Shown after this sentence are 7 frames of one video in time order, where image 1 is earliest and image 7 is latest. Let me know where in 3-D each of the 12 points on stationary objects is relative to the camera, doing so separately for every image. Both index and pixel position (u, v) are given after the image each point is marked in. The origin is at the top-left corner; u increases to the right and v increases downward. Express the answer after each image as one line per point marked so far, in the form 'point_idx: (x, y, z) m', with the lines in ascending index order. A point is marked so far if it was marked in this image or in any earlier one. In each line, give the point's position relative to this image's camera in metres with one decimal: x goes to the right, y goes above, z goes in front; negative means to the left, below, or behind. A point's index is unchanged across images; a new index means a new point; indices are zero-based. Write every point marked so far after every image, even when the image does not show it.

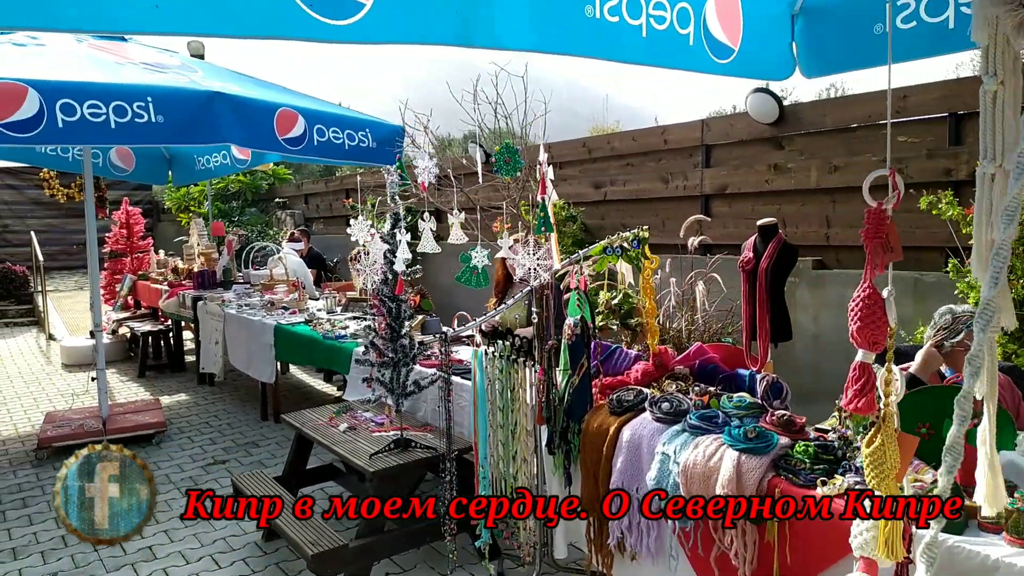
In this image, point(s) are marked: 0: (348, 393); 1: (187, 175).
0: (-0.9, -0.6, +4.1) m
1: (-2.9, +1.0, +6.7) m
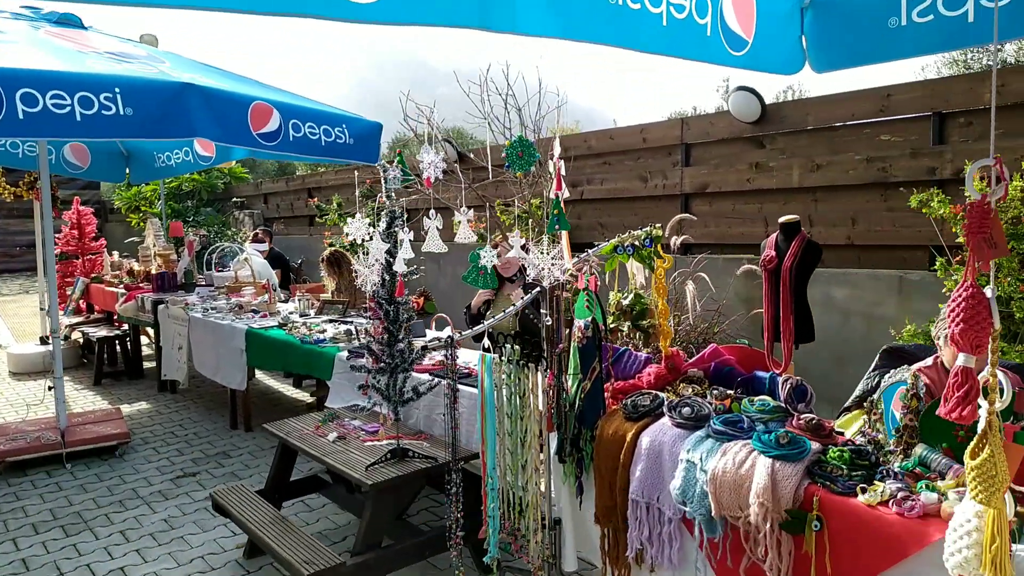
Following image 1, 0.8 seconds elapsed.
0: (-0.9, -0.6, +3.9) m
1: (-3.1, +1.0, +6.3) m
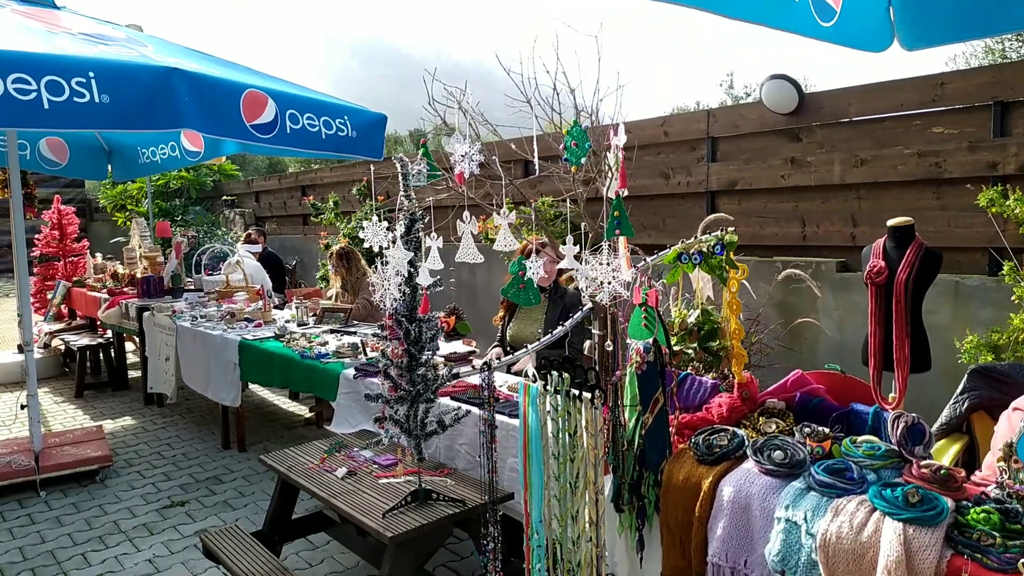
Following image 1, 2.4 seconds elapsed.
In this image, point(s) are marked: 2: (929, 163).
0: (-0.8, -0.6, +3.5) m
1: (-3.0, +0.9, +5.9) m
2: (+2.3, +0.7, +4.2) m
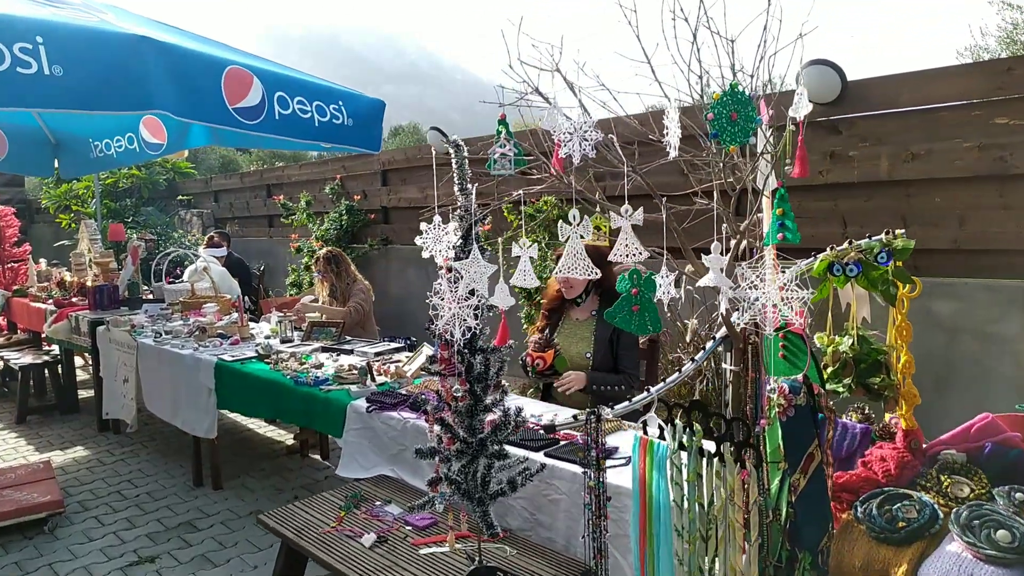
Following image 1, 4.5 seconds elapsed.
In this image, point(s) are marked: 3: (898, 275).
0: (-0.7, -0.7, +2.9) m
1: (-3.0, +0.8, +5.2) m
2: (+2.4, +0.7, +3.8) m
3: (+0.9, 0.0, +1.7) m
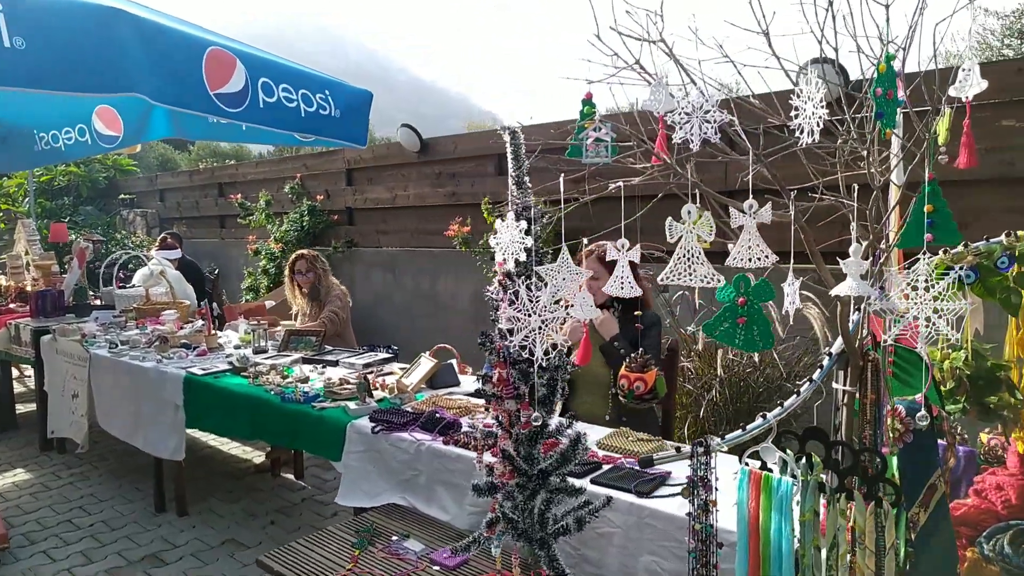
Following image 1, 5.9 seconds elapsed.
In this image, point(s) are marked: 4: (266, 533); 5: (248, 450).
0: (-0.6, -0.7, +2.6) m
1: (-3.1, +0.8, +4.7) m
2: (+2.4, +0.6, +3.8) m
3: (+1.0, 0.0, +1.5) m
4: (-1.1, -1.1, +3.5) m
5: (-1.6, -1.0, +4.6) m
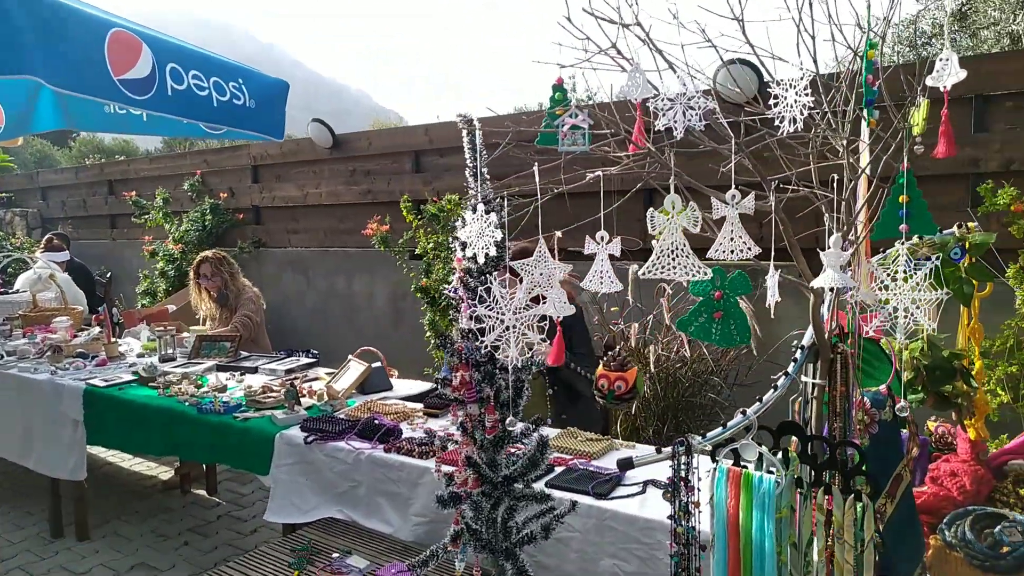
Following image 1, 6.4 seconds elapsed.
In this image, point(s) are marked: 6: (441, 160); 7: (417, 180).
0: (-0.8, -0.7, +2.4) m
1: (-3.5, +0.8, +4.2) m
2: (+2.1, +0.7, +4.0) m
3: (+0.9, 0.0, +1.6) m
4: (-1.4, -1.2, +3.3) m
5: (-2.0, -1.0, +4.3) m
6: (-0.5, +0.9, +5.4) m
7: (-0.7, +0.8, +5.5) m
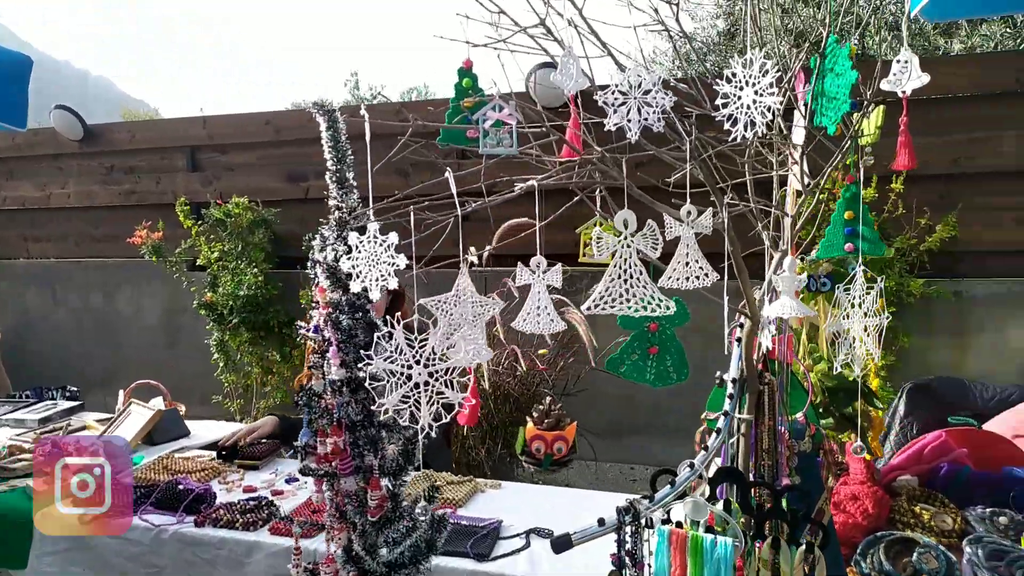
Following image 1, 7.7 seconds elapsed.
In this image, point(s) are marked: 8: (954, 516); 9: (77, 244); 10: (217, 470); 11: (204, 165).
0: (-1.2, -0.8, +1.8) m
1: (-4.4, +0.6, +2.8) m
2: (+1.1, +0.7, +4.1) m
3: (+0.7, 0.0, +1.5) m
4: (-2.0, -1.3, +2.5) m
5: (-2.9, -1.1, +3.3) m
6: (-1.8, +0.8, +4.8) m
7: (-2.0, +0.7, +4.8) m
8: (+0.9, -0.4, +1.5) m
9: (-3.1, +0.3, +5.3) m
10: (-0.8, -0.5, +2.1) m
11: (-2.0, +0.8, +4.8) m
